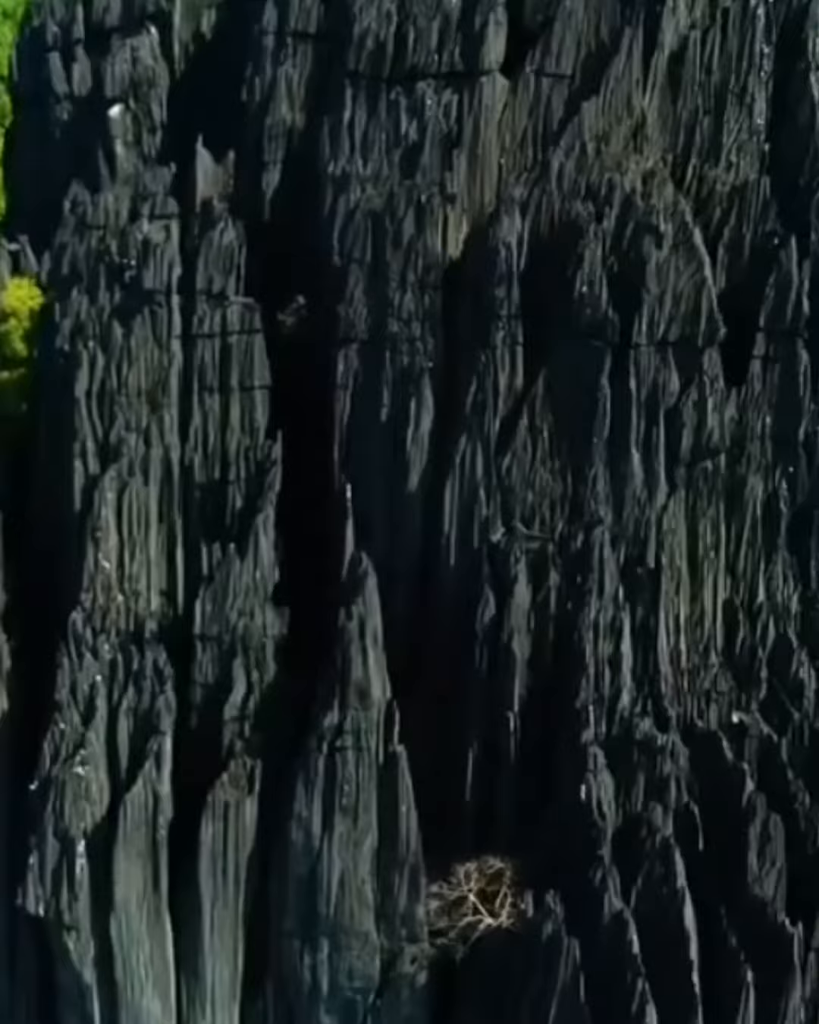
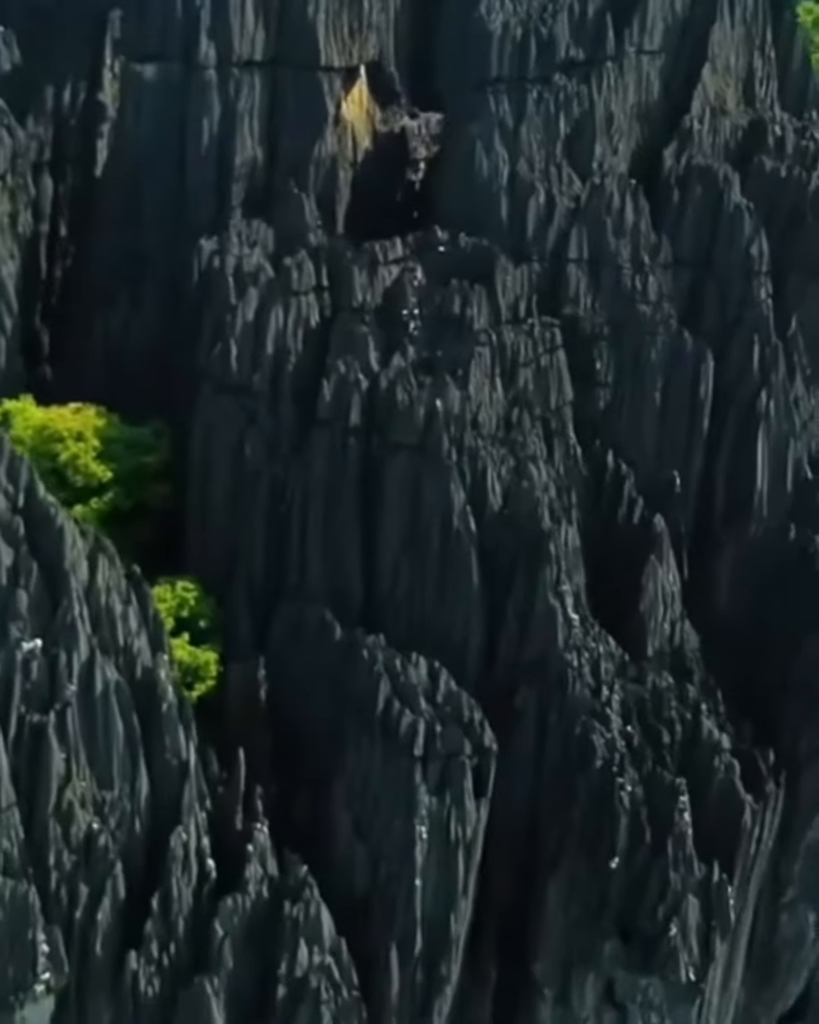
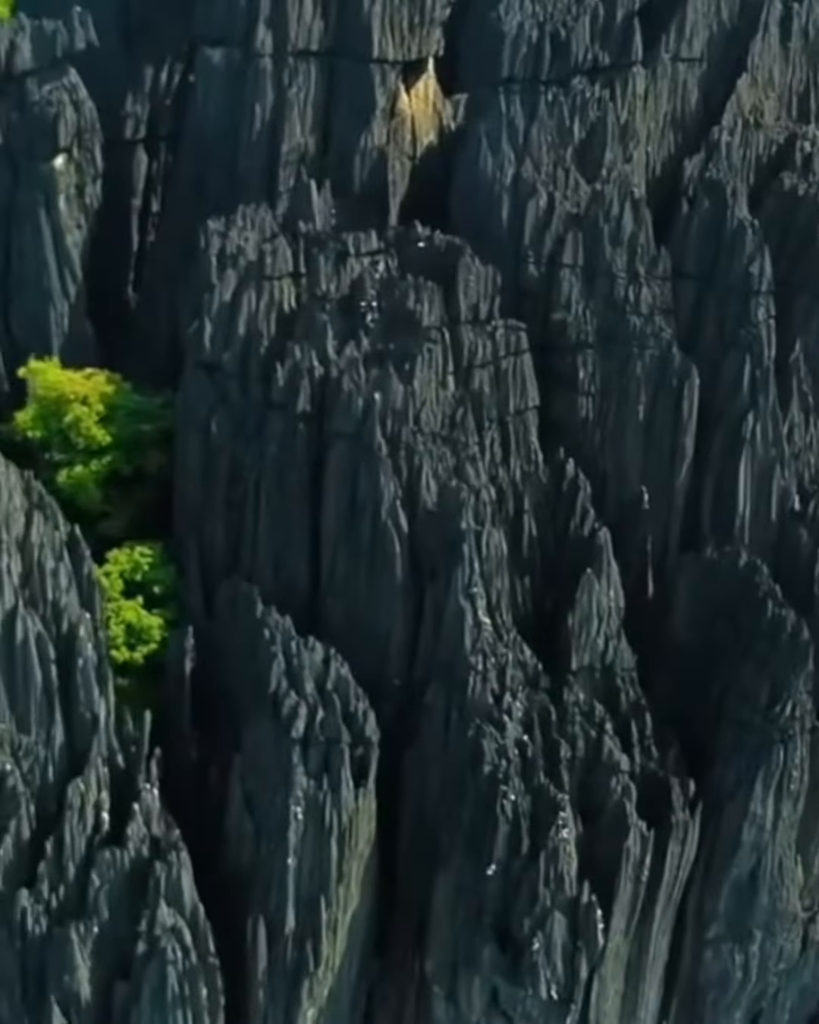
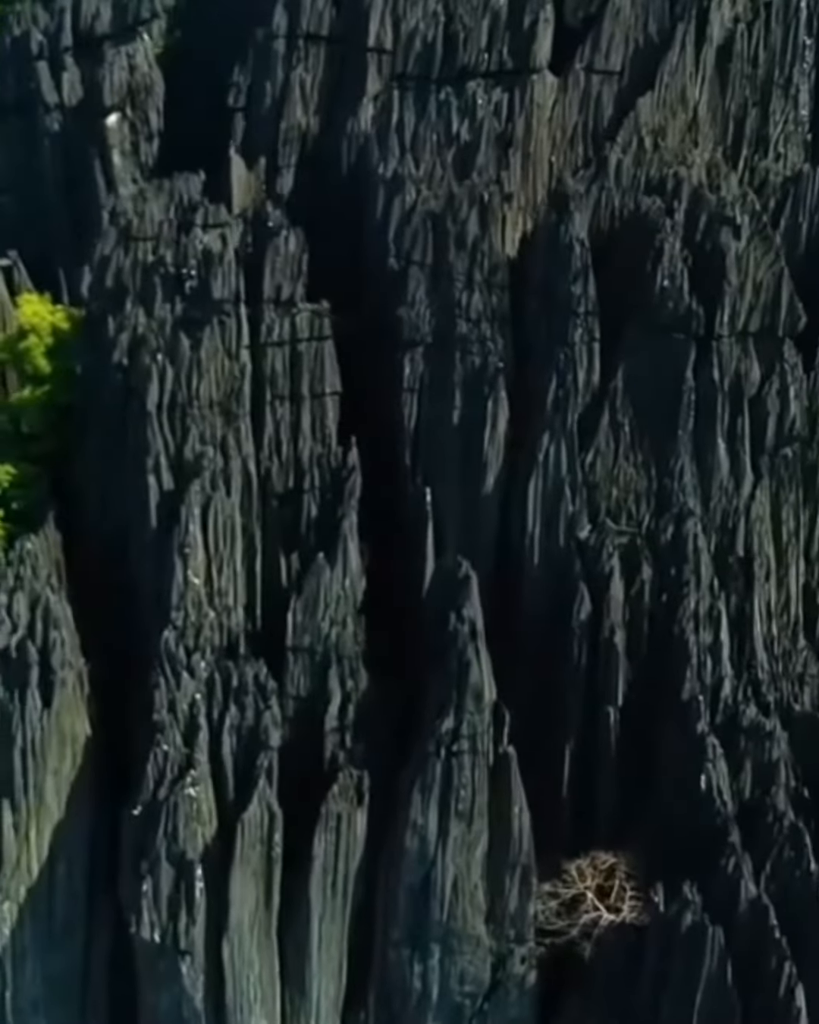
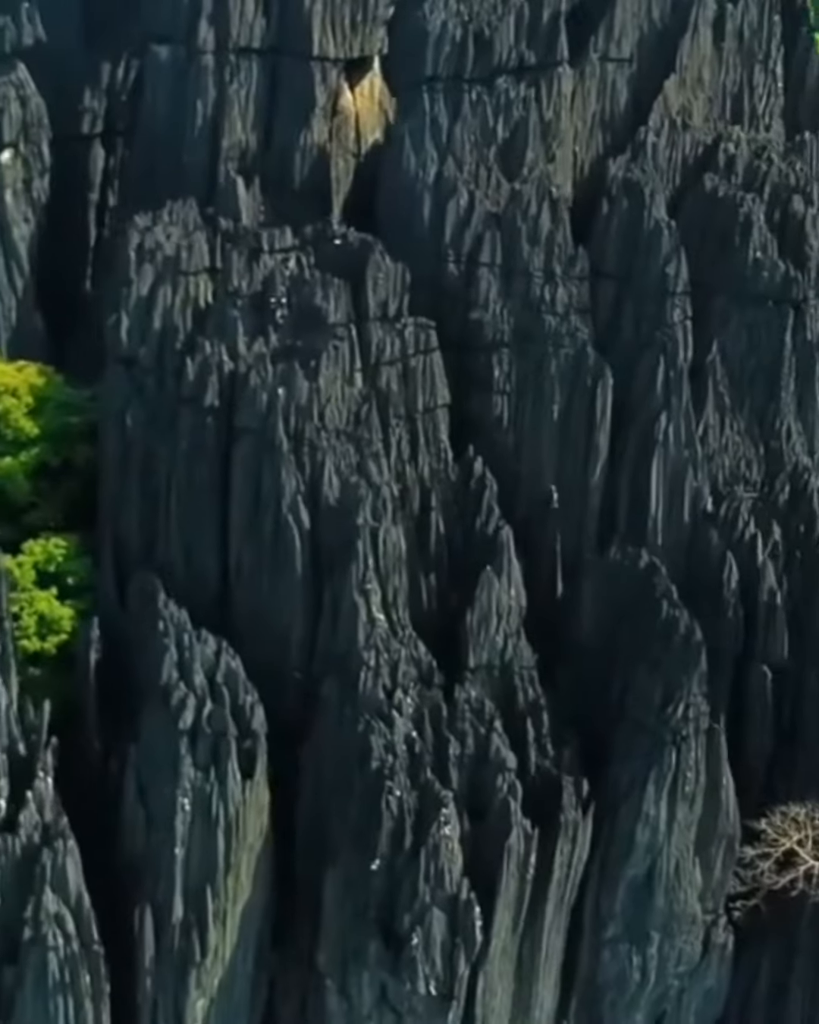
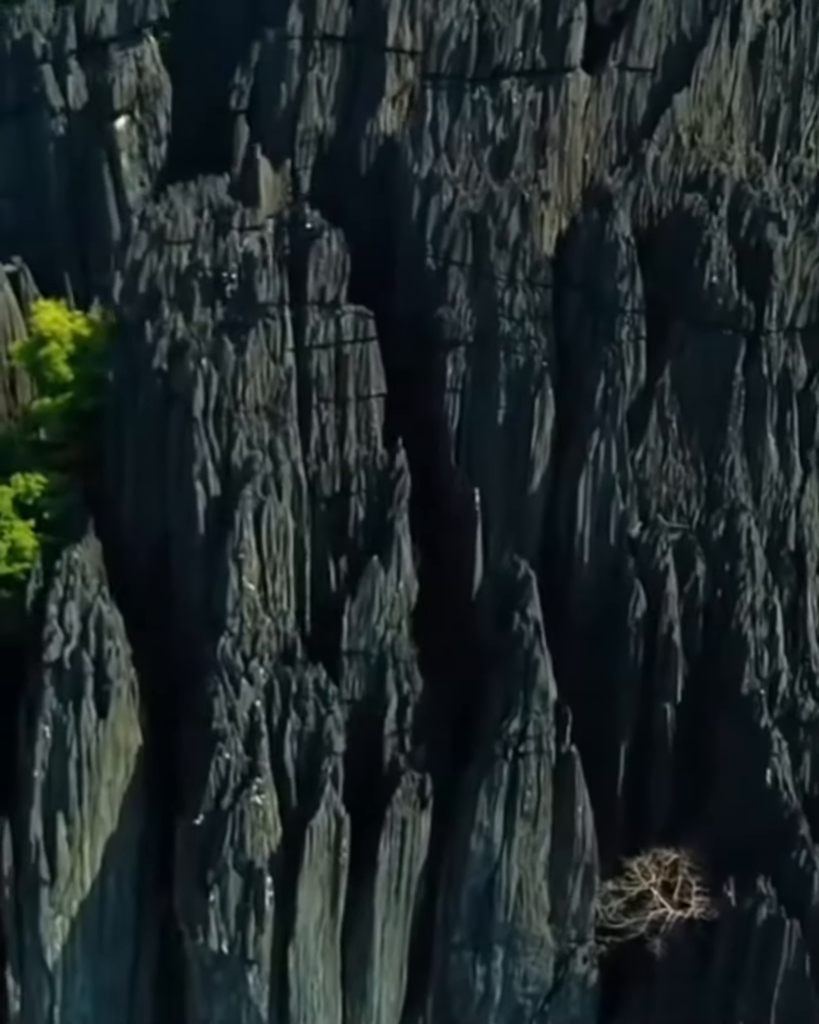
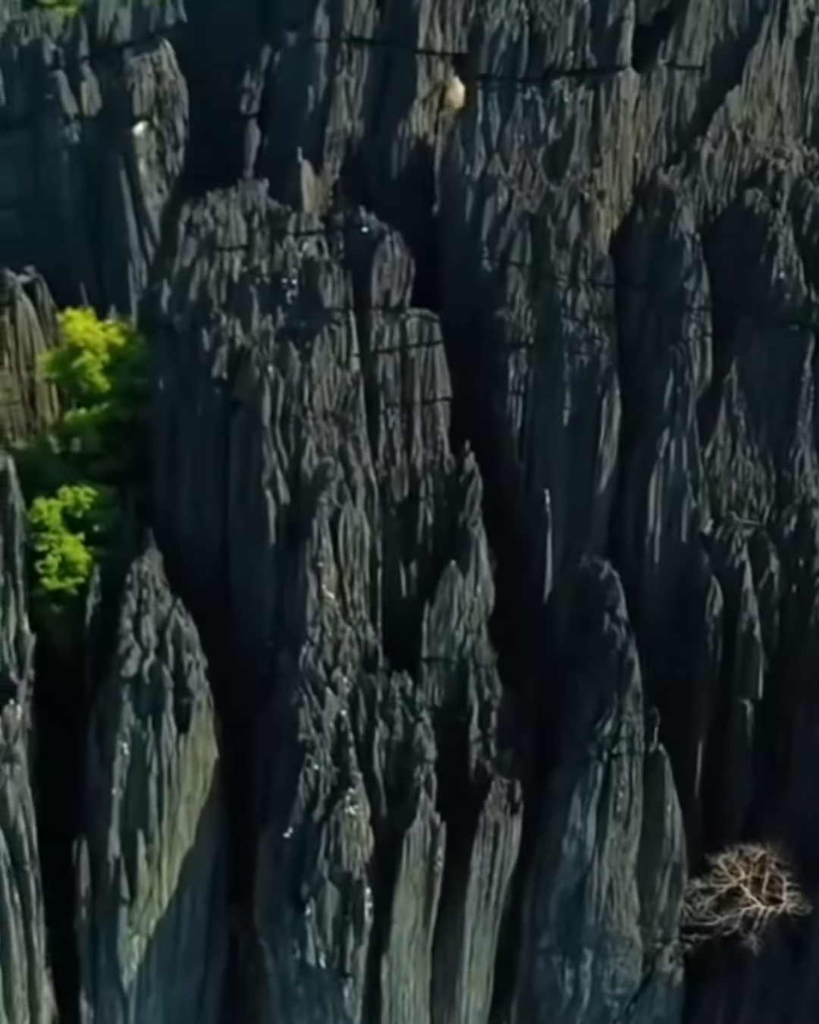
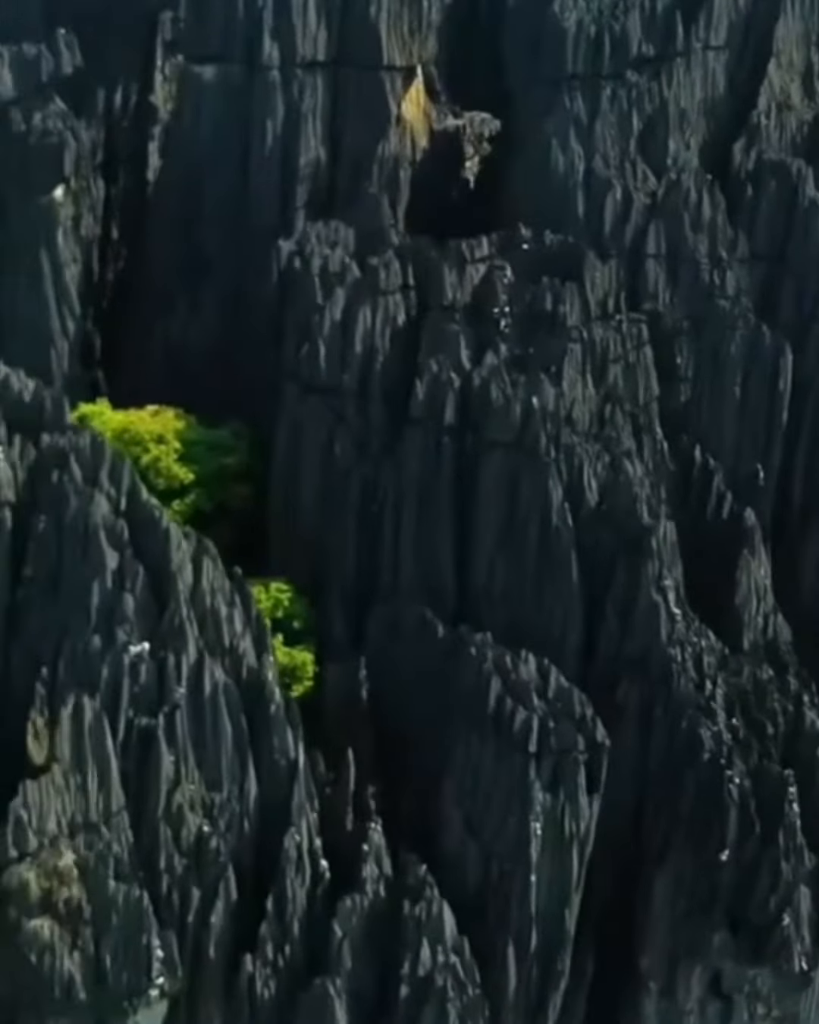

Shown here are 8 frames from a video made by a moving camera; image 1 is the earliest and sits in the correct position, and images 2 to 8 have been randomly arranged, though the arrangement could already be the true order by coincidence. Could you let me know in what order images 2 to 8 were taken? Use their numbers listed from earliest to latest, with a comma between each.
4, 6, 7, 5, 3, 2, 8
